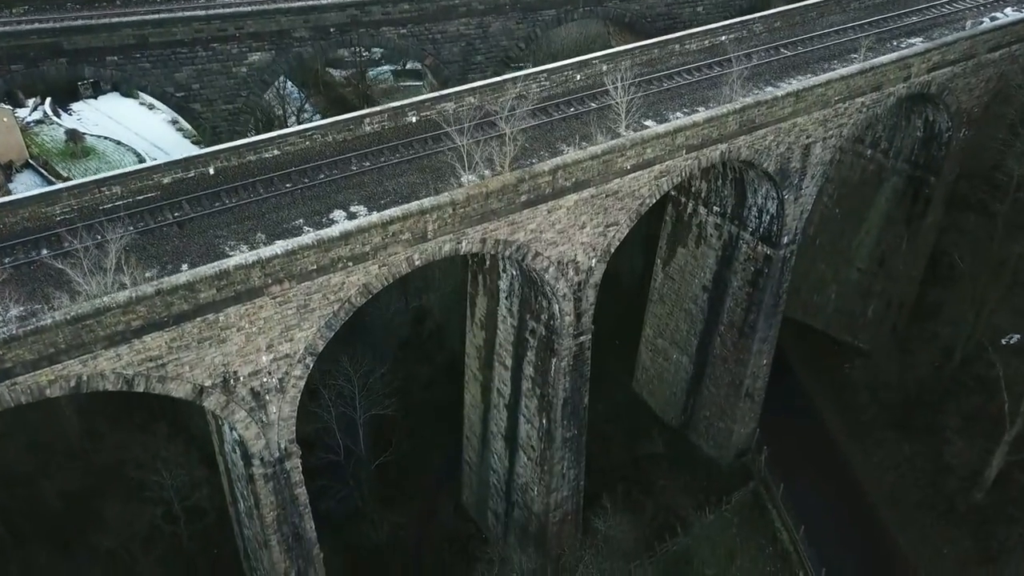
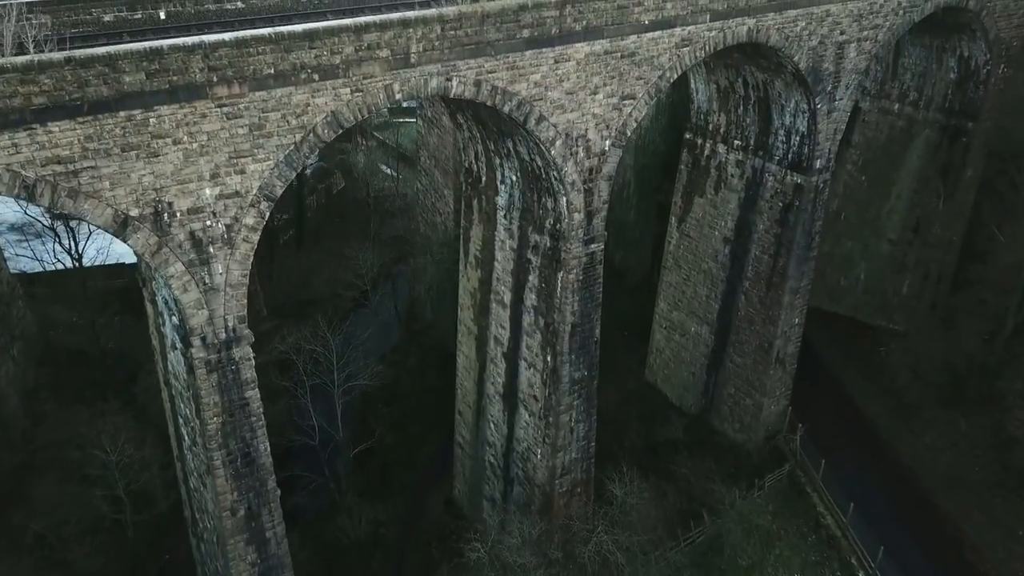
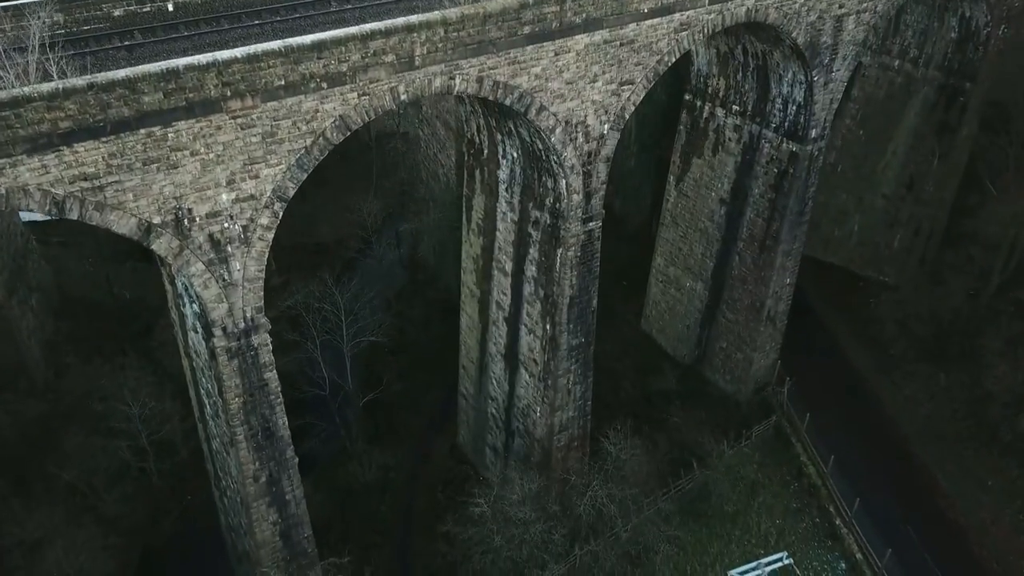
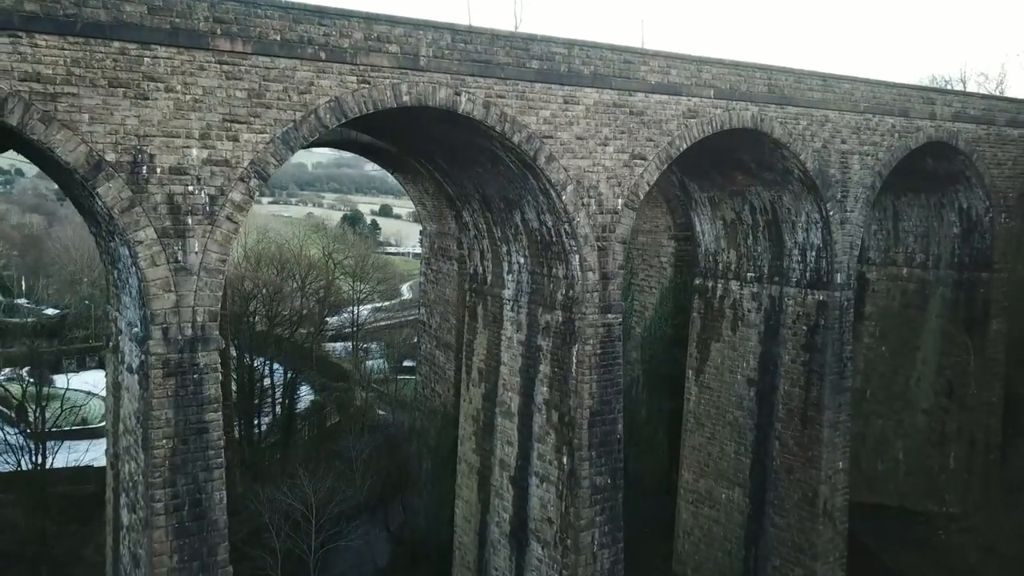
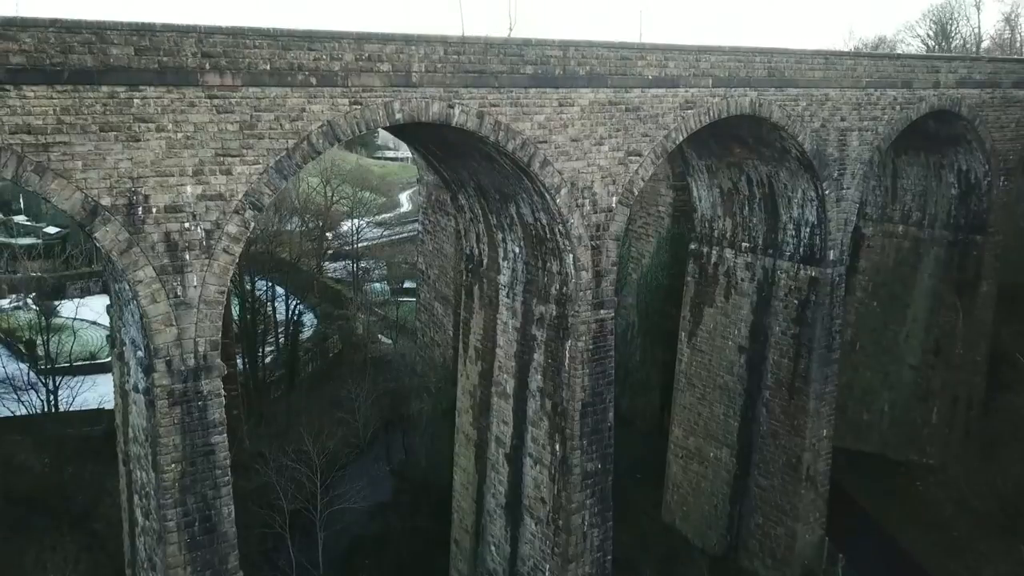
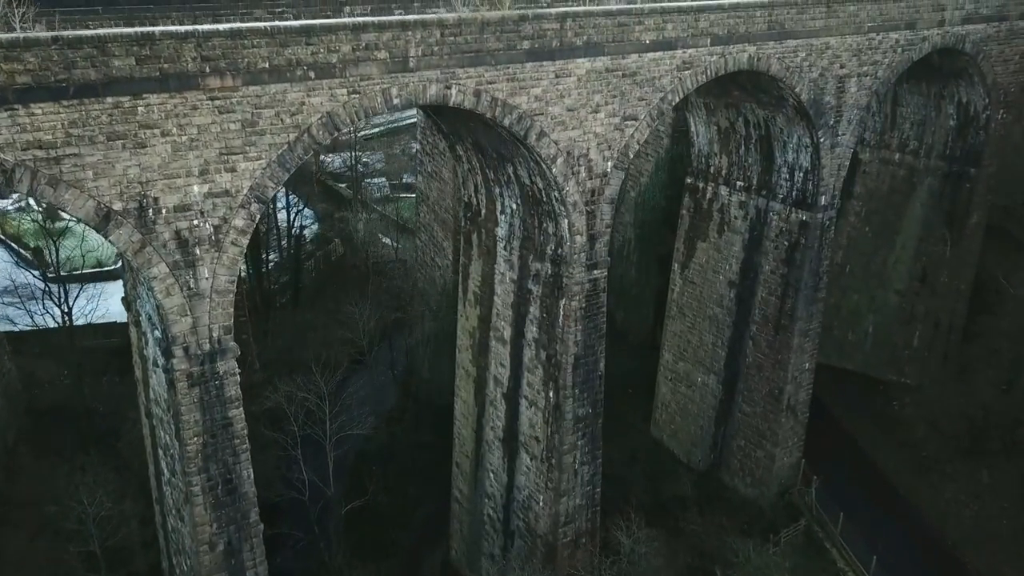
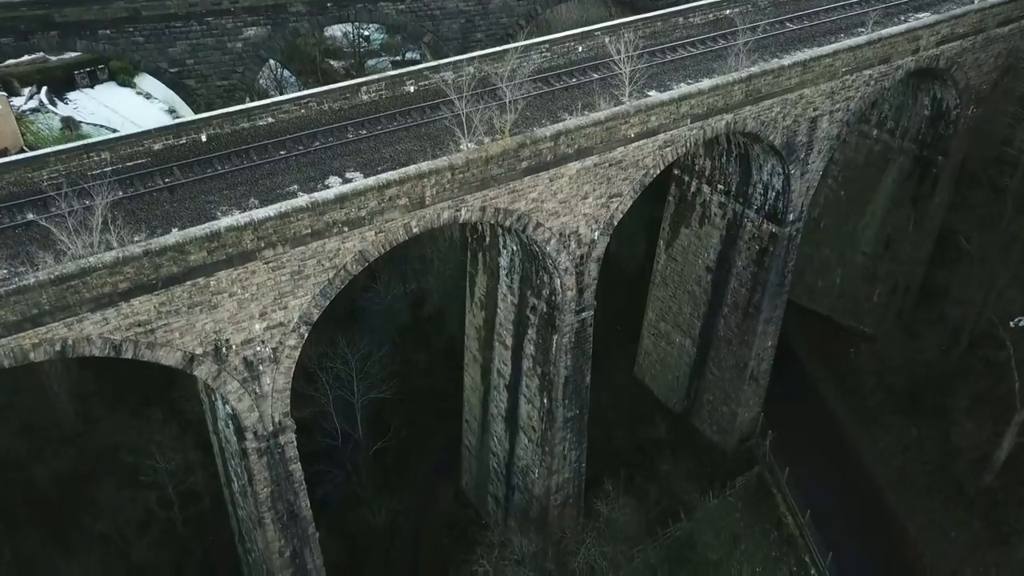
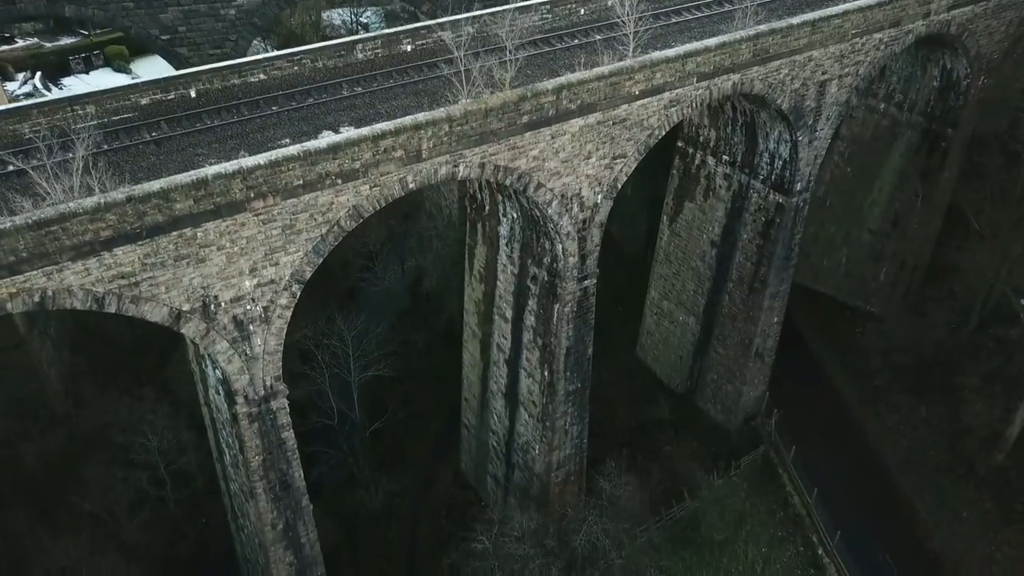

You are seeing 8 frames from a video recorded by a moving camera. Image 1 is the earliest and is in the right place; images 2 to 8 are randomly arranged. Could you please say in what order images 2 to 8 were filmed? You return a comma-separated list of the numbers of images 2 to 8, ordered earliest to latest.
7, 8, 3, 2, 6, 5, 4
